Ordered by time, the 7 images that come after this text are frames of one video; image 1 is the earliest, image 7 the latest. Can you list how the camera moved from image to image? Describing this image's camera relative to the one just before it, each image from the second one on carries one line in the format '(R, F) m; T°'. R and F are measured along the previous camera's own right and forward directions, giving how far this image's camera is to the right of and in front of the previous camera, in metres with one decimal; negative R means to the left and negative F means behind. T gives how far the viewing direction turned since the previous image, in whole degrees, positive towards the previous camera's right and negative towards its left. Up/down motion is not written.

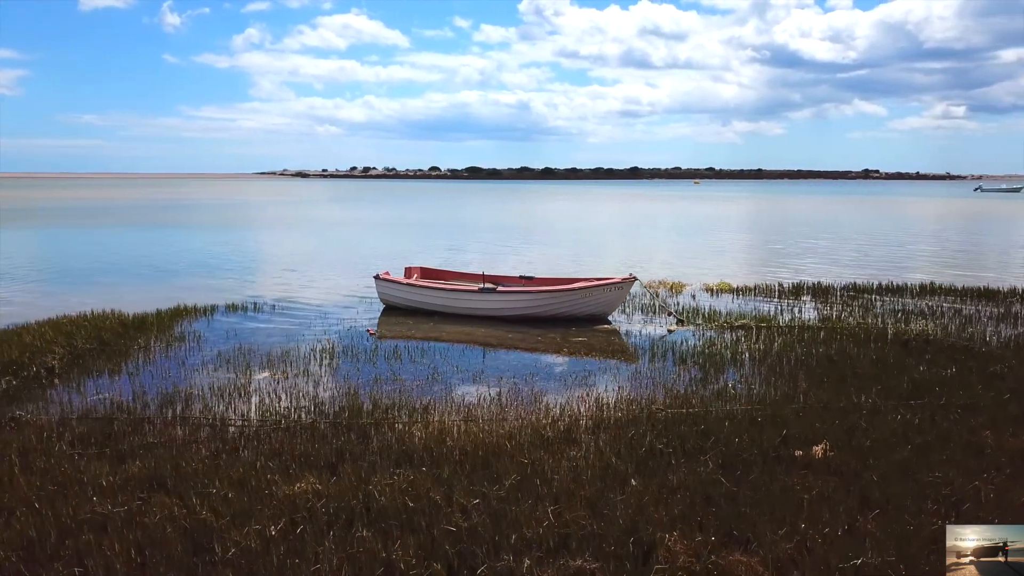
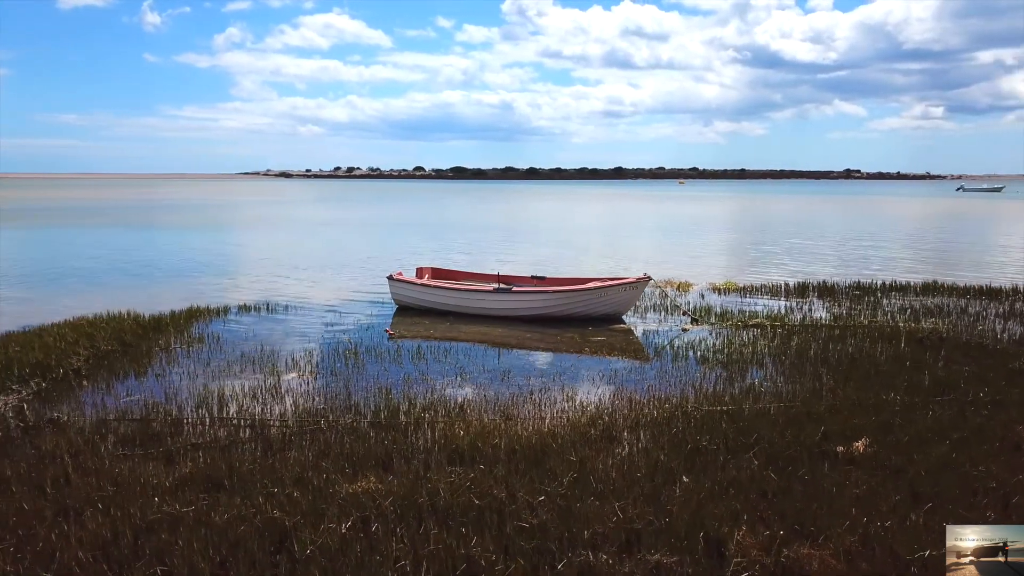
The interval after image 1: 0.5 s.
(-0.6, -0.1) m; +1°
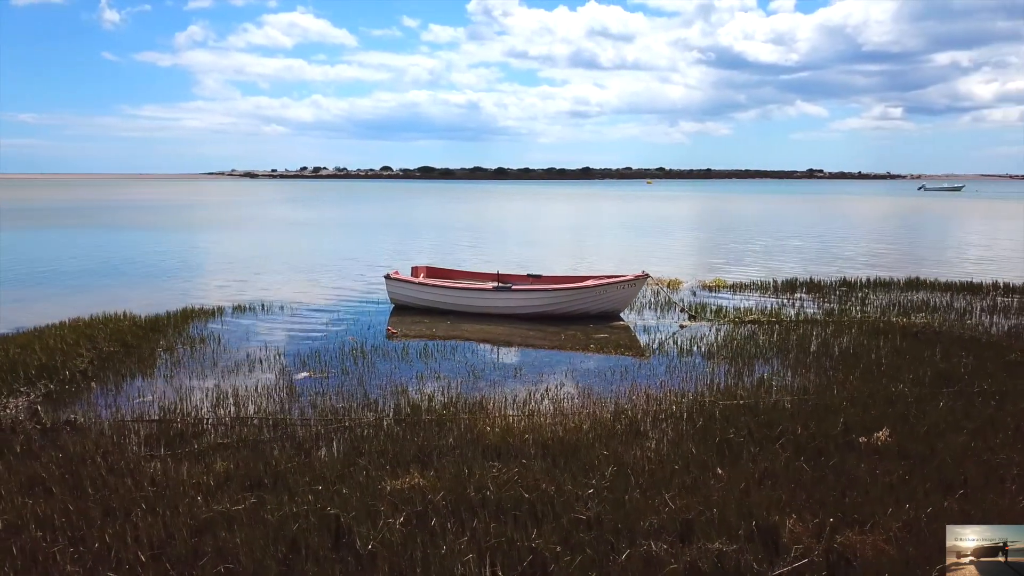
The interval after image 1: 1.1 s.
(-0.6, 0.0) m; +2°
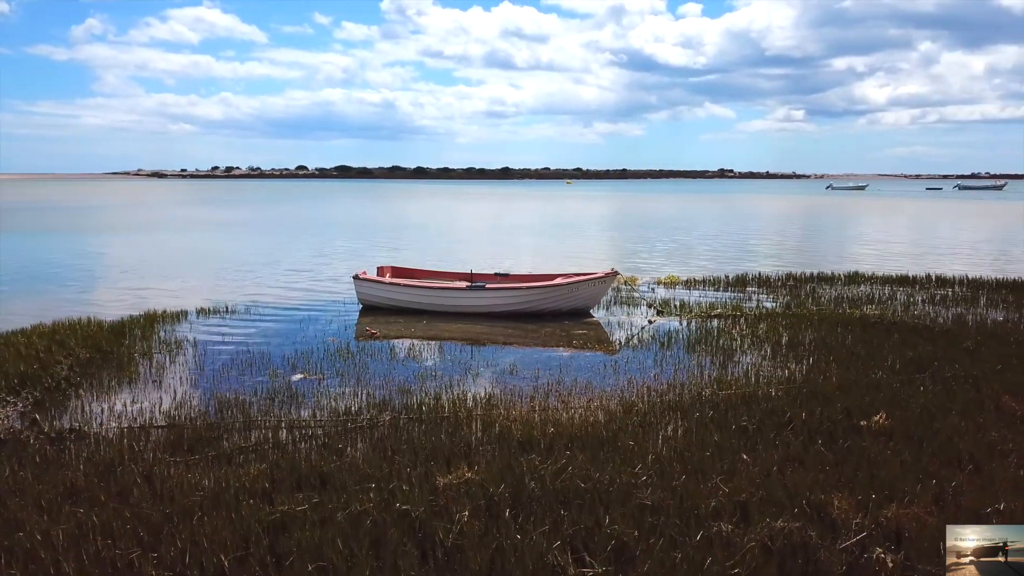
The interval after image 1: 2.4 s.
(-1.1, -0.1) m; +6°
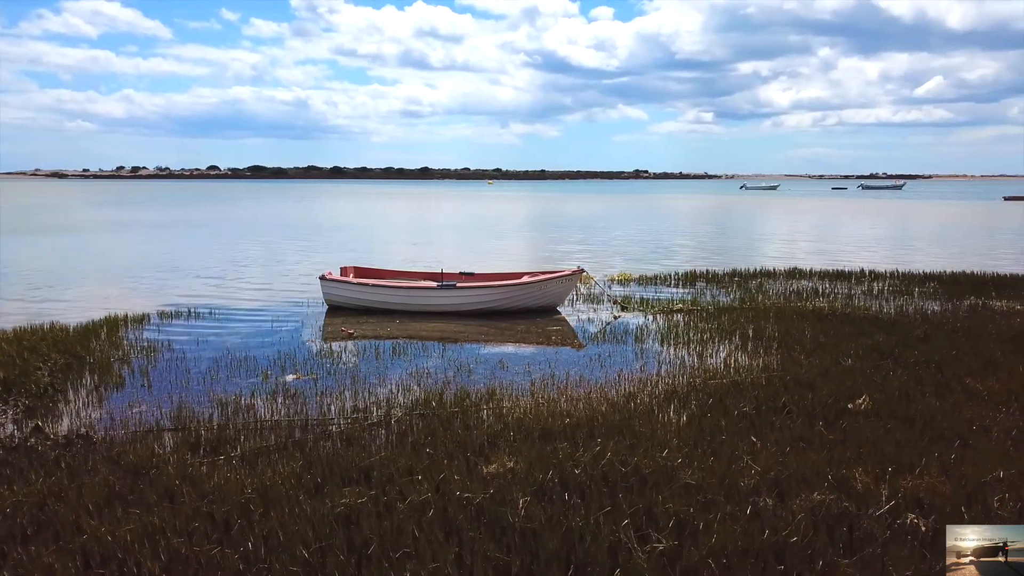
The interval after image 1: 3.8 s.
(-1.0, -0.2) m; +6°
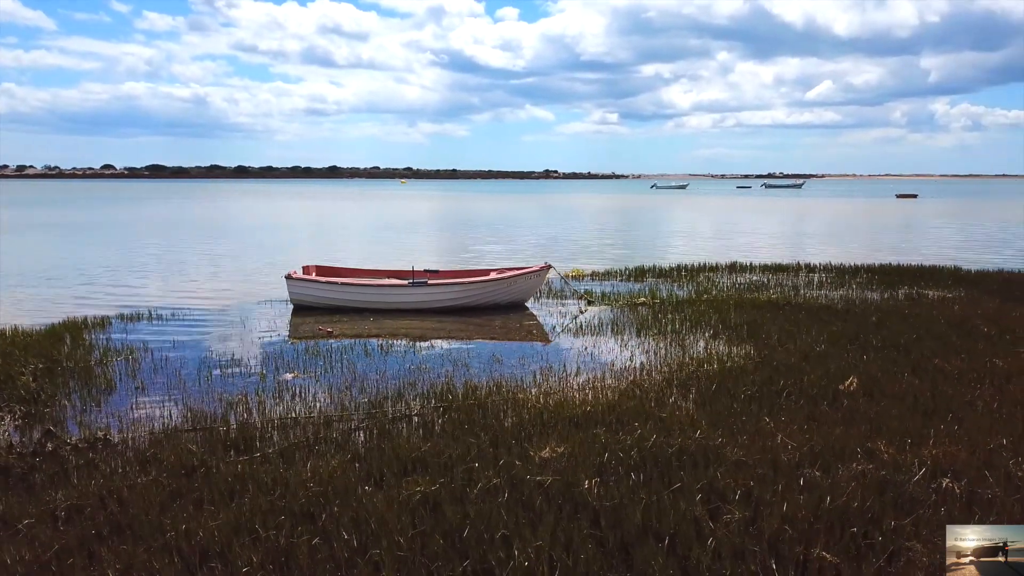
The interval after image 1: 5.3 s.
(-1.2, -0.2) m; +6°
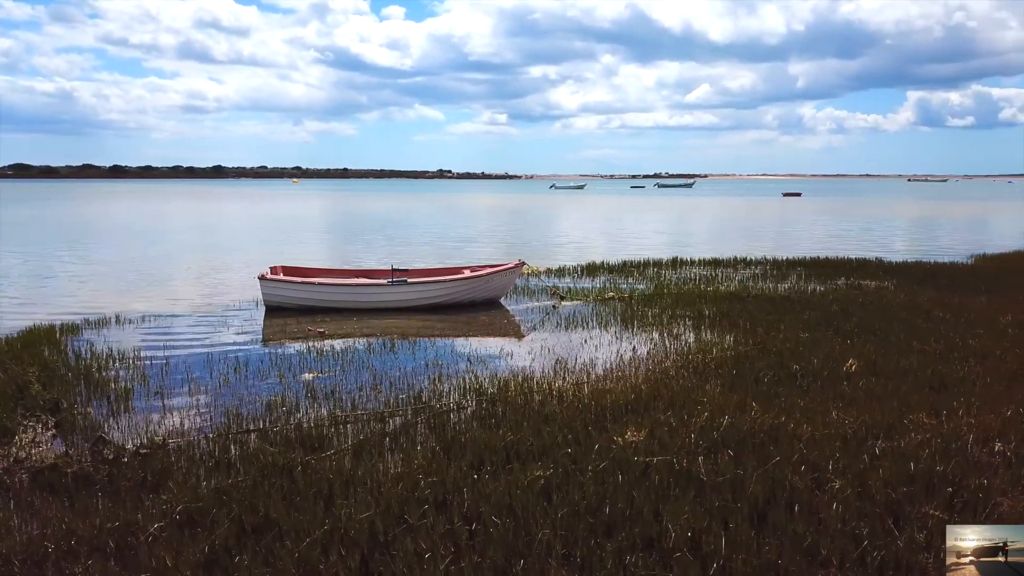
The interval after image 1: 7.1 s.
(-1.7, -0.1) m; +8°
